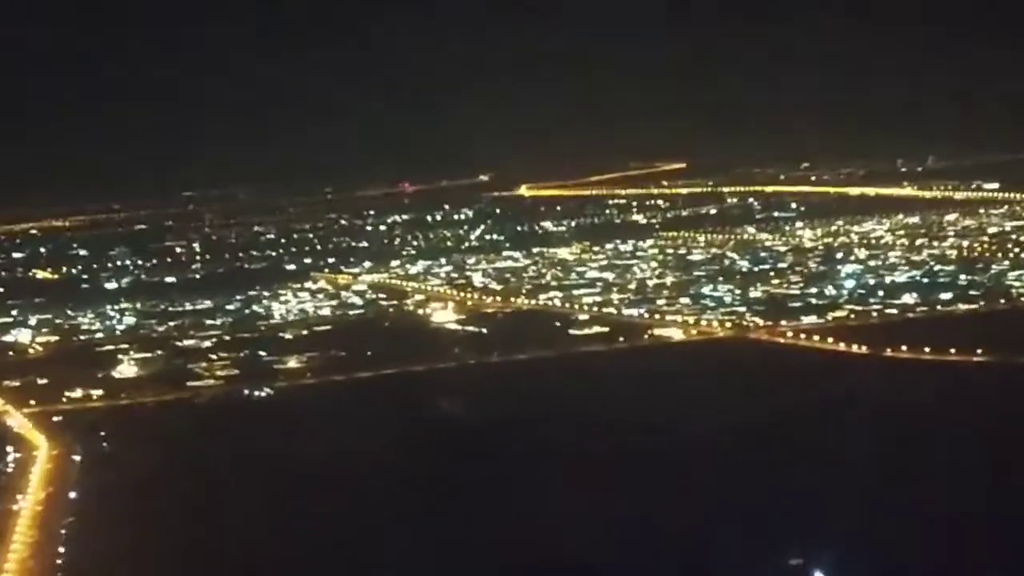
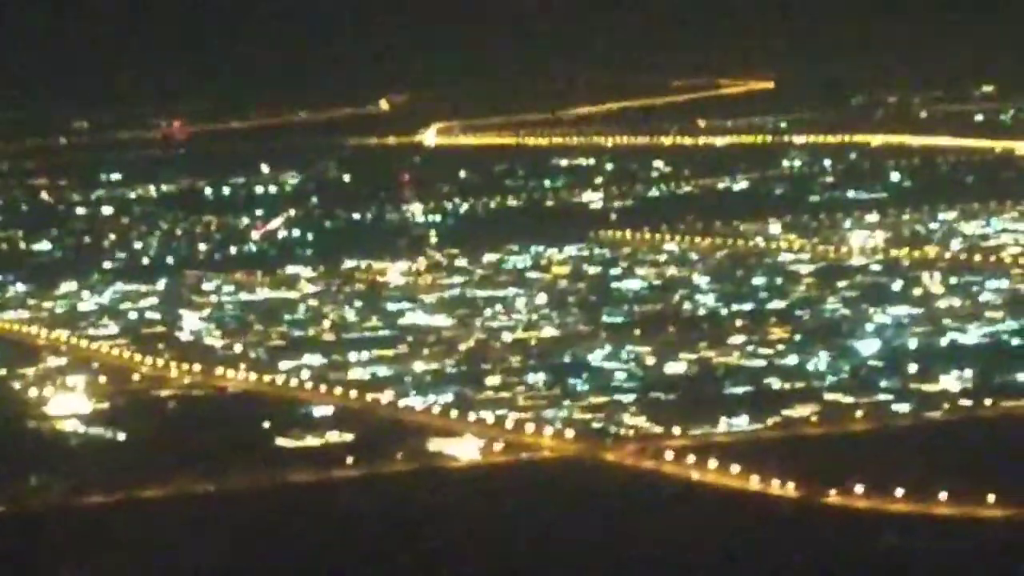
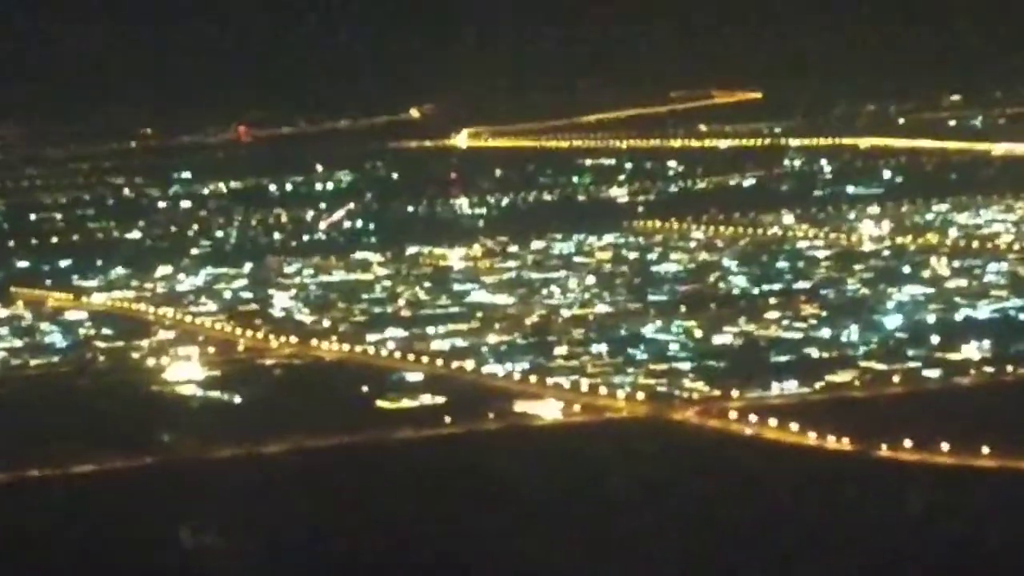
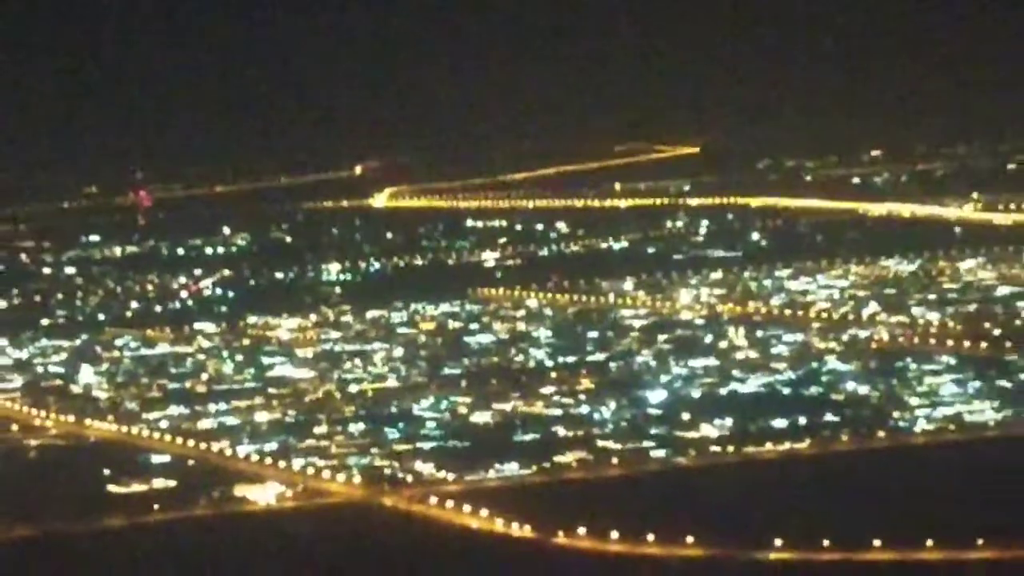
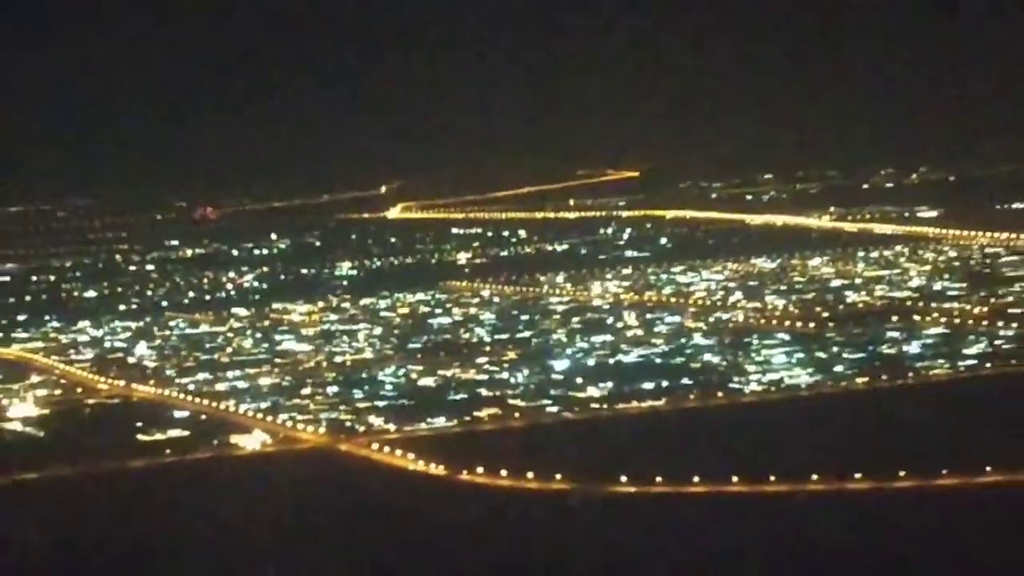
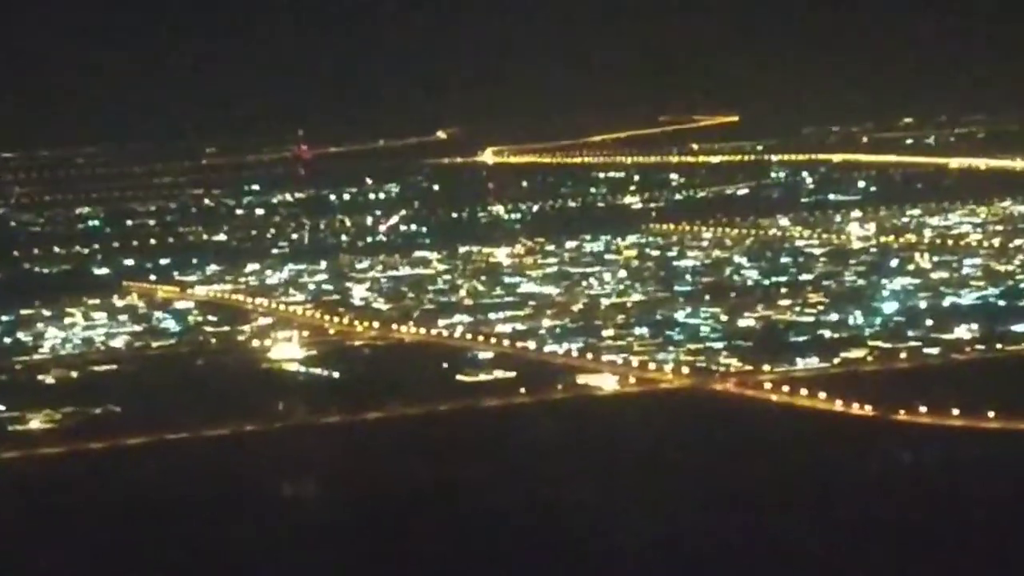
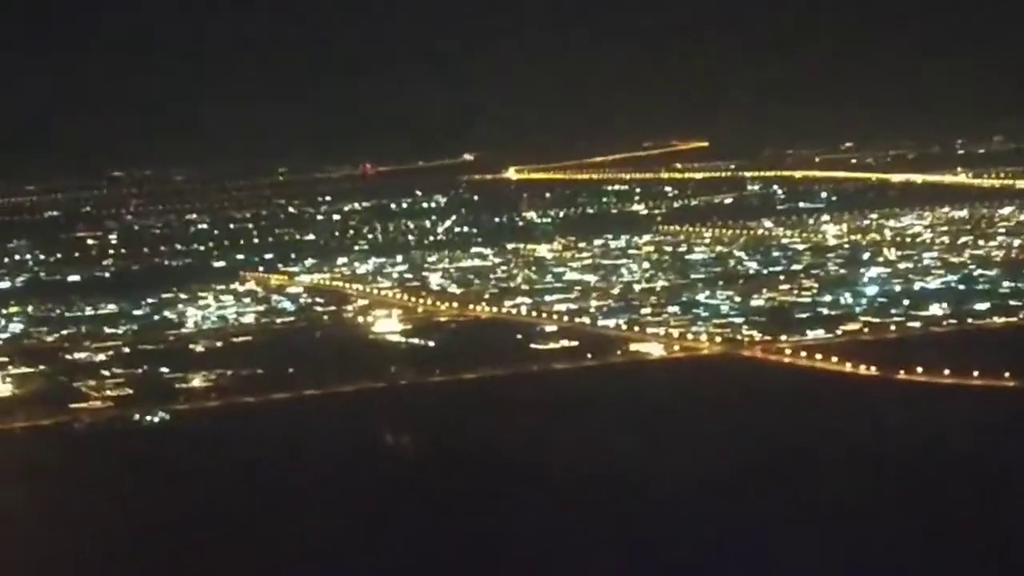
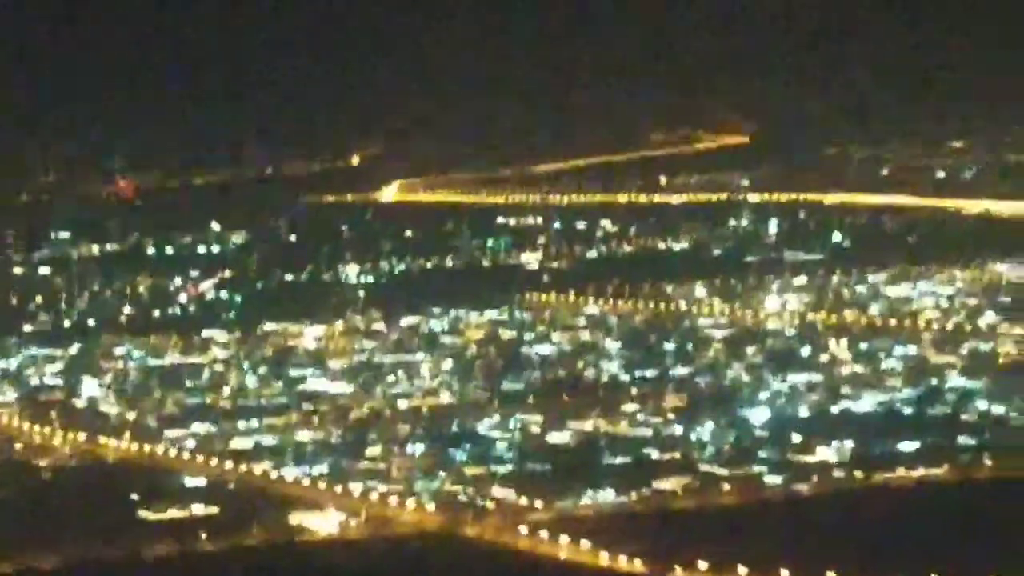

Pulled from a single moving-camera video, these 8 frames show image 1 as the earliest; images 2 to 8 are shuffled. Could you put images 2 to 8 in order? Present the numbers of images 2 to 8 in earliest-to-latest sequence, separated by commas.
7, 6, 3, 2, 8, 4, 5
